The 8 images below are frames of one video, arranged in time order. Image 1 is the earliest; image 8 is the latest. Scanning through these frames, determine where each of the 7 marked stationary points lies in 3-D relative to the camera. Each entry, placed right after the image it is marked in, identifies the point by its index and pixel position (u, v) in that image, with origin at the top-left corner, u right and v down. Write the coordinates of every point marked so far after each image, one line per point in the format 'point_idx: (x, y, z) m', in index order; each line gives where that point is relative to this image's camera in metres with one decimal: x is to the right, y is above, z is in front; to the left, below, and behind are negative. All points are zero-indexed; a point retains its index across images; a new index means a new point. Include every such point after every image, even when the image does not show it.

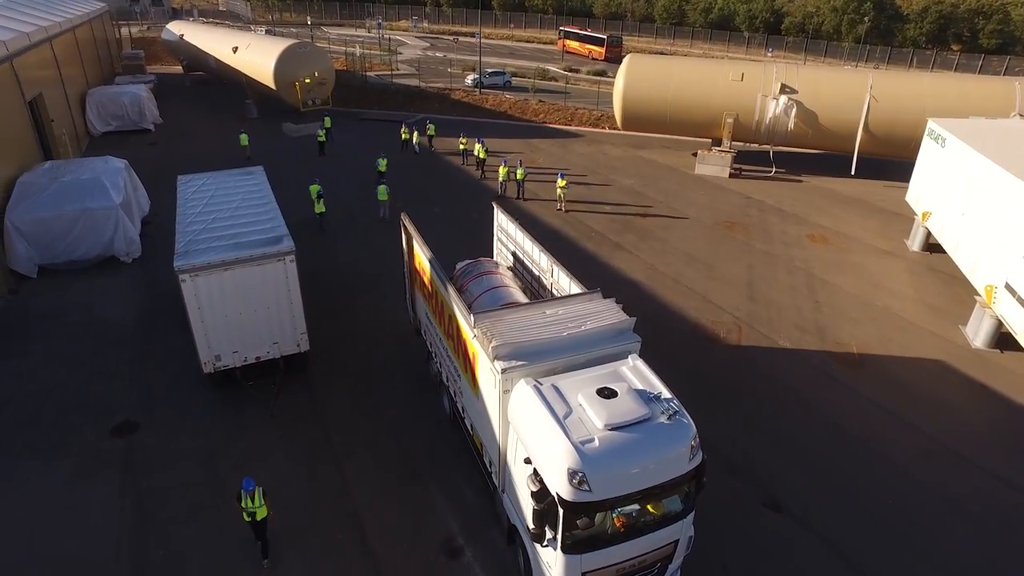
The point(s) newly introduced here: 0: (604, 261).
0: (+2.7, +0.9, +18.4) m
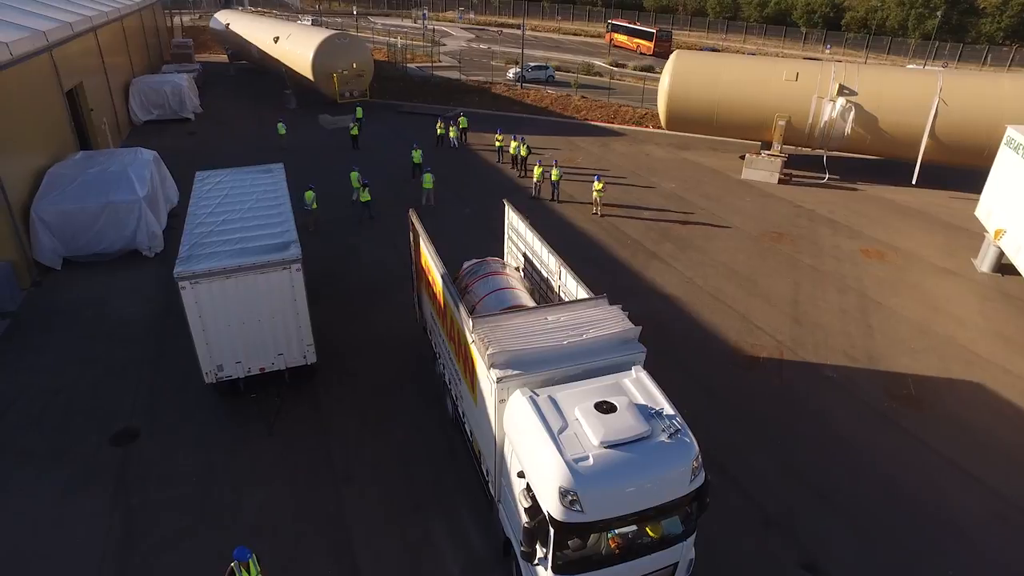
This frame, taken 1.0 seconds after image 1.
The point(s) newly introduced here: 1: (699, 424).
0: (+3.5, +0.5, +17.3) m
1: (+3.6, -2.6, +11.8) m
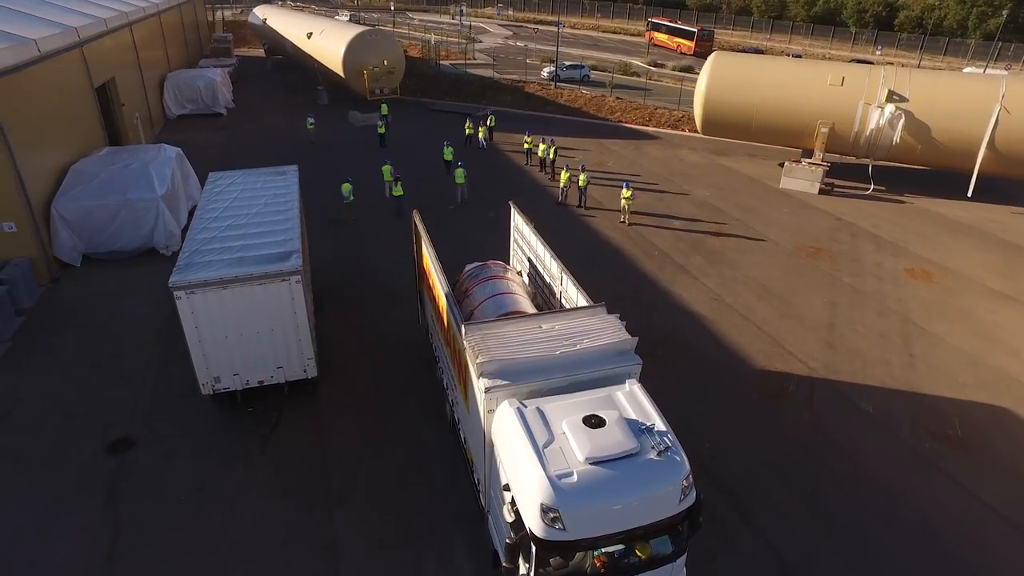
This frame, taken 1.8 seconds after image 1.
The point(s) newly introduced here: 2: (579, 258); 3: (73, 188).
0: (+4.0, +0.1, +16.5) m
1: (+3.7, -3.0, +11.0) m
2: (+1.9, +0.8, +17.7) m
3: (-11.7, +2.7, +16.4) m
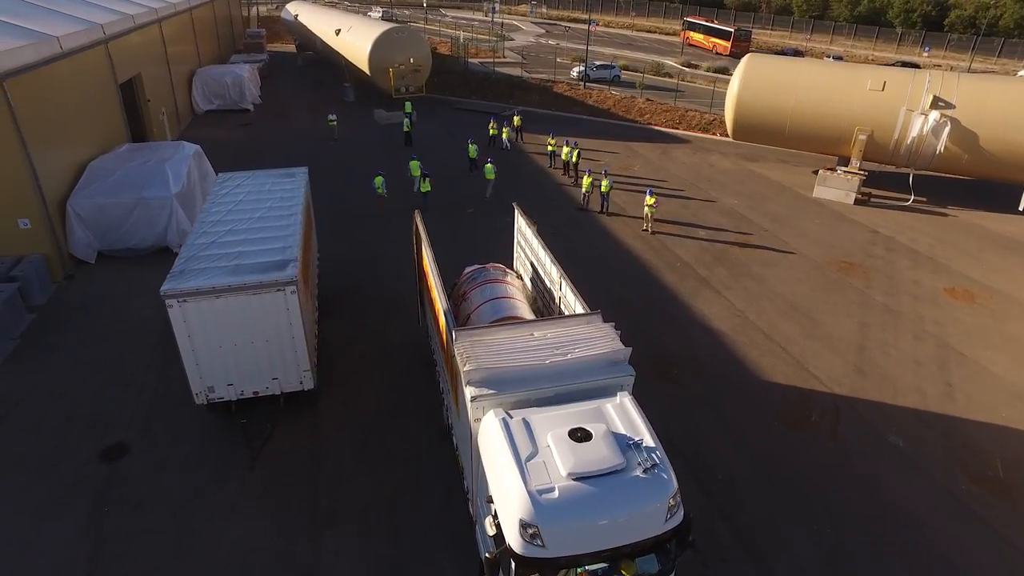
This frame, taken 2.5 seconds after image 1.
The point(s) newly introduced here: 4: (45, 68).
0: (+4.4, -0.3, +15.8) m
1: (+3.7, -3.4, +10.3) m
2: (+2.3, +0.6, +17.1) m
3: (-11.2, +2.7, +16.4) m
4: (-12.1, +5.7, +16.1) m
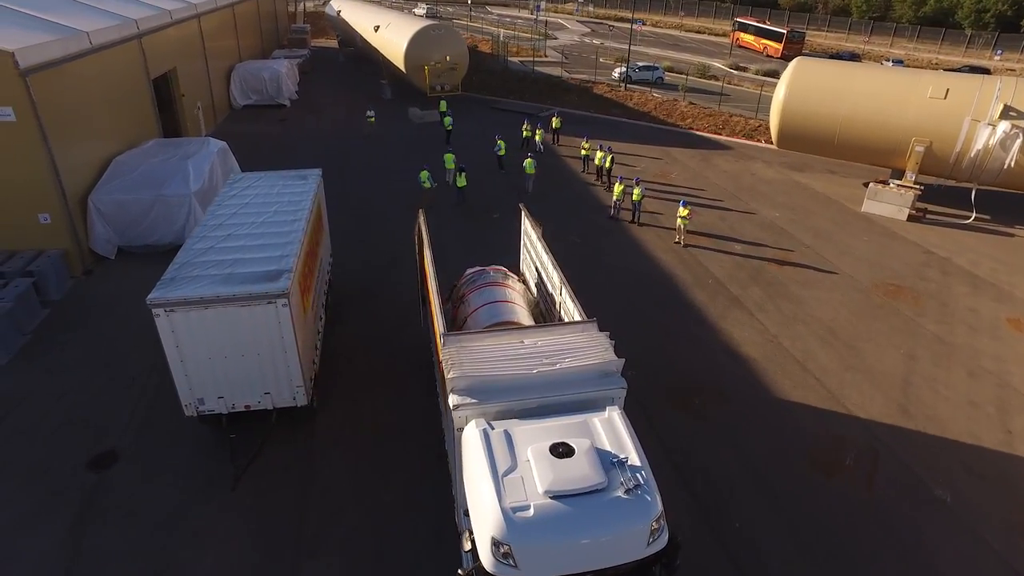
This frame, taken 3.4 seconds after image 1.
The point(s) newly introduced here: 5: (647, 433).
0: (+4.8, -0.7, +14.8) m
1: (+3.6, -3.8, +9.4) m
2: (+2.9, +0.2, +16.2) m
3: (-10.6, +2.9, +16.4) m
4: (-11.4, +5.9, +16.1) m
5: (+2.4, -2.6, +11.3) m
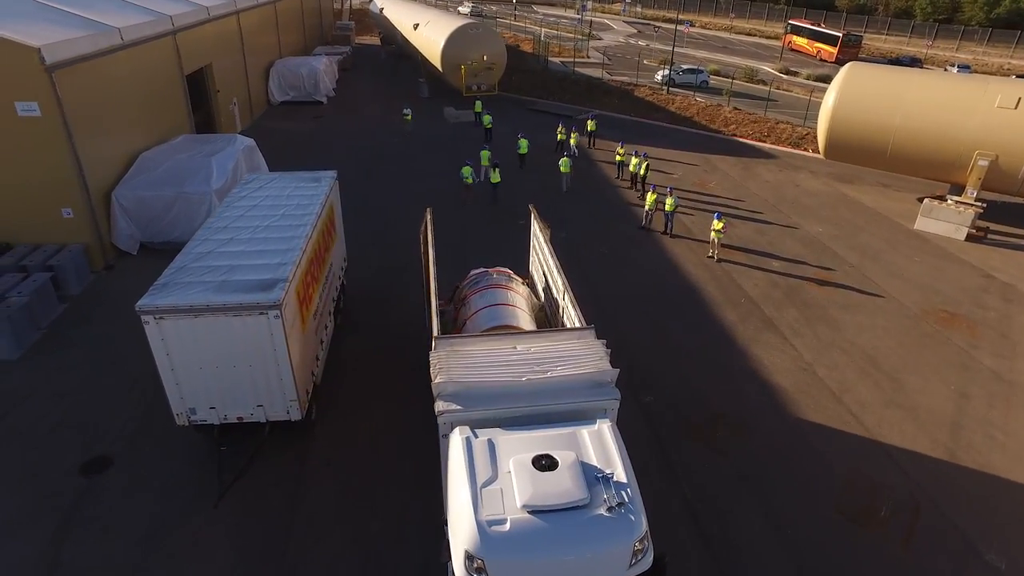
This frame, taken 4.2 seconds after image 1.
0: (+5.1, -1.2, +13.8) m
1: (+3.5, -4.3, +8.5) m
2: (+3.4, -0.2, +15.4) m
3: (-10.0, +3.0, +16.5) m
4: (-10.7, +6.0, +16.2) m
5: (+2.5, -3.0, +10.5) m
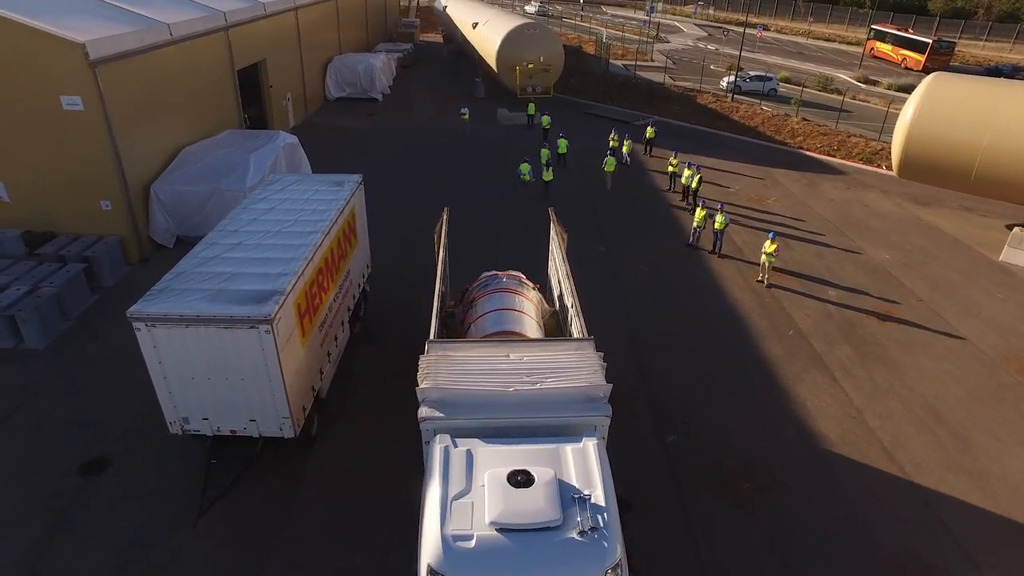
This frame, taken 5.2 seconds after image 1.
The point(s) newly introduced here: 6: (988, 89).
0: (+5.5, -1.9, +12.5) m
1: (+3.2, -4.8, +7.4) m
2: (+4.0, -0.8, +14.3) m
3: (-9.0, +3.1, +16.6) m
4: (-9.5, +6.2, +16.4) m
5: (+2.5, -3.5, +9.5) m
6: (+13.3, +5.5, +17.4) m
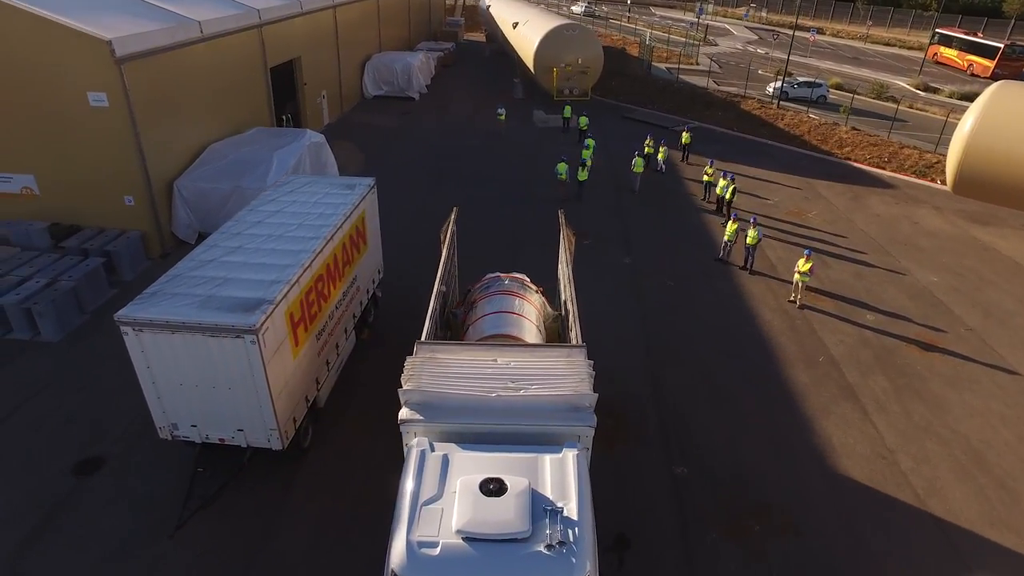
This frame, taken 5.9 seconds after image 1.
0: (+5.6, -2.3, +11.7) m
1: (+2.9, -5.2, +6.7) m
2: (+4.3, -1.2, +13.5) m
3: (-8.4, +3.2, +16.7) m
4: (-8.8, +6.3, +16.5) m
5: (+2.3, -3.8, +8.8) m
6: (+14.0, +4.7, +15.9) m
